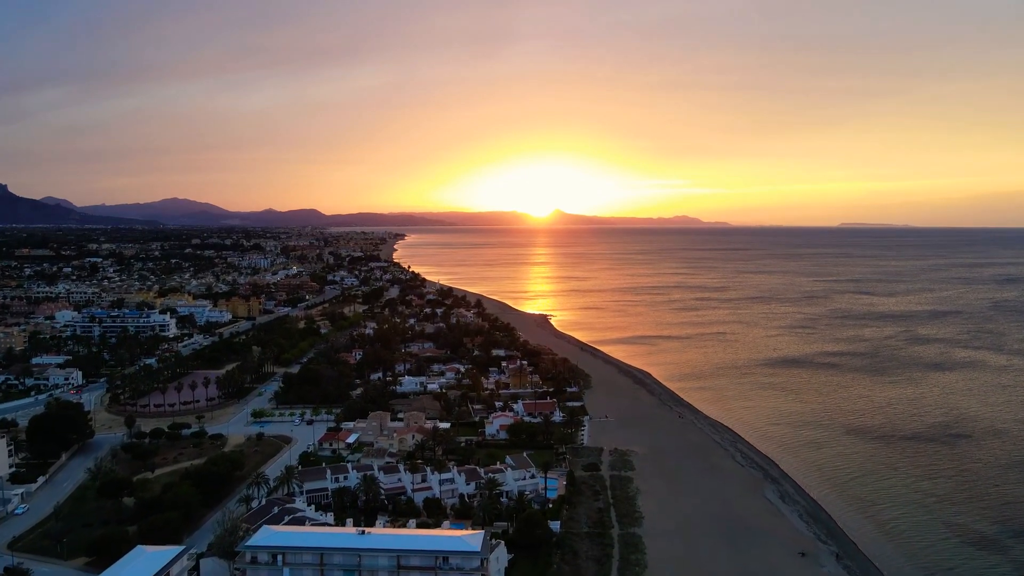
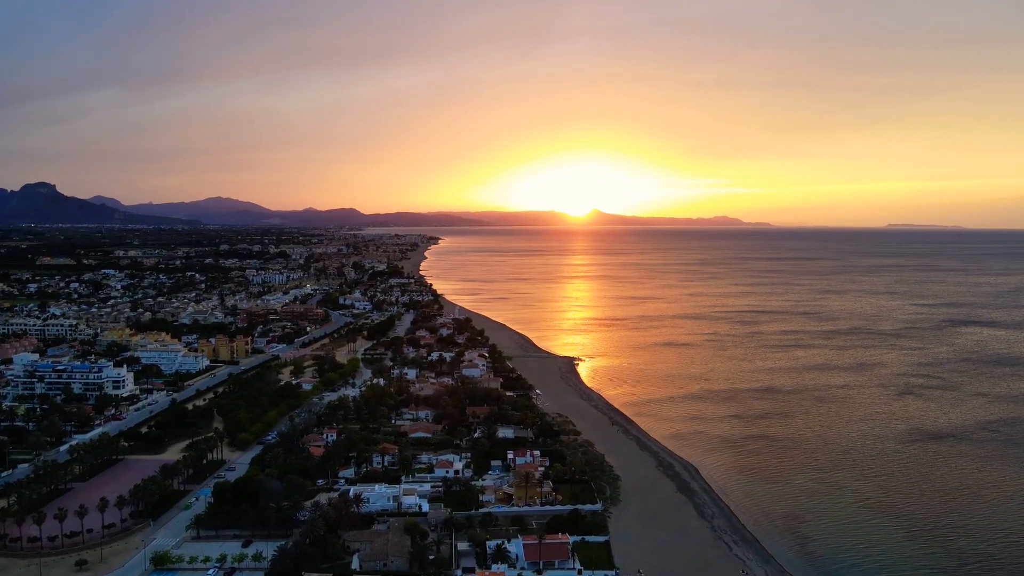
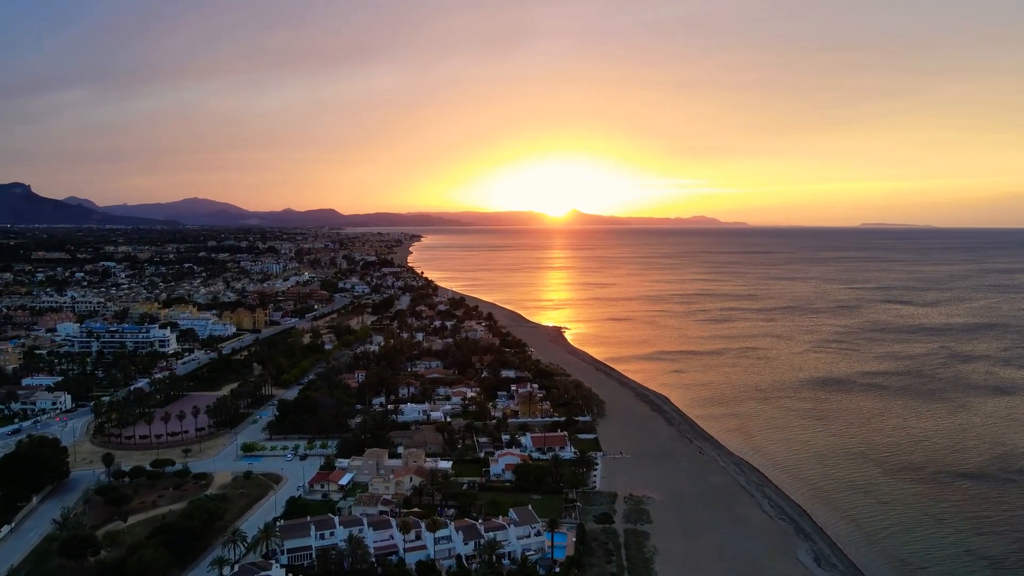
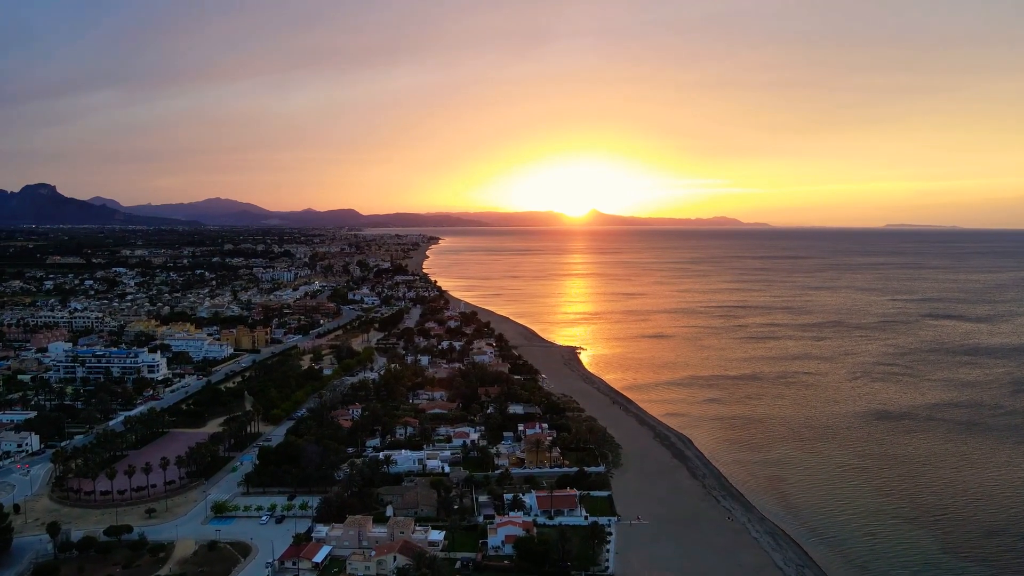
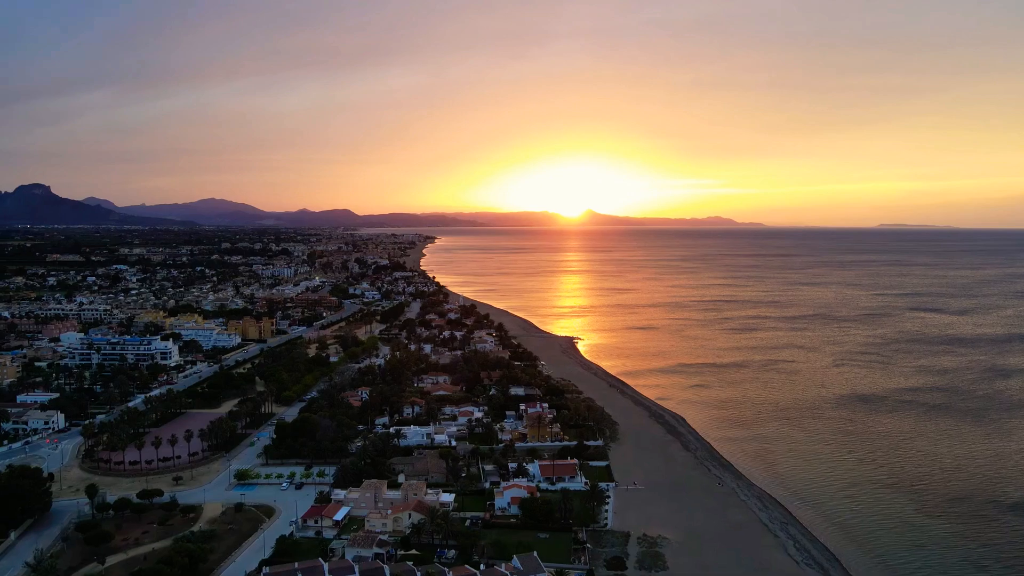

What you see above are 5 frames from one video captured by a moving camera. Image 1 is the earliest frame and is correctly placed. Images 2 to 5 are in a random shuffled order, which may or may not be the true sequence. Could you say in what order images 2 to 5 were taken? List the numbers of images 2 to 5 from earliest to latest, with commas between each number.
3, 5, 4, 2
